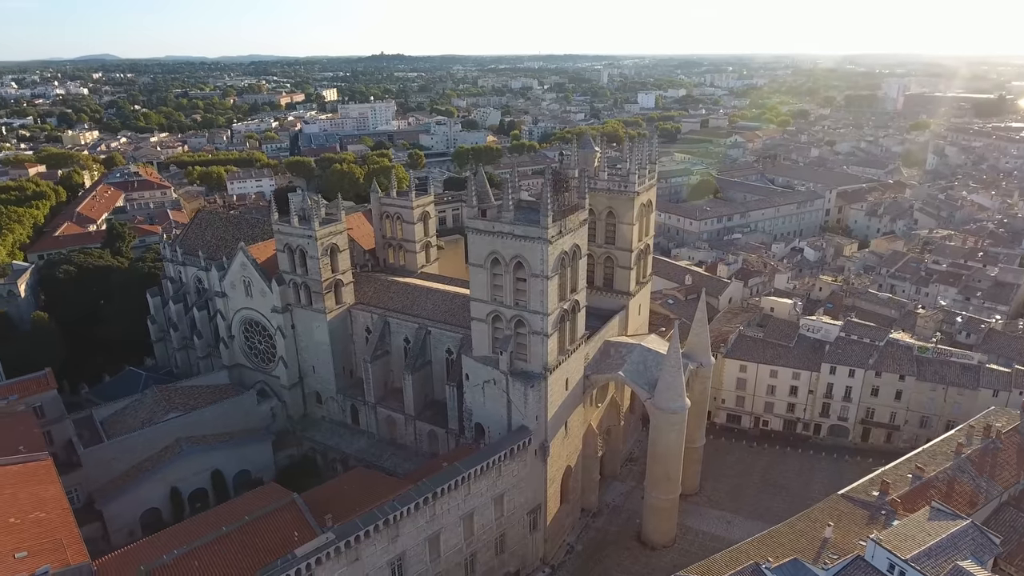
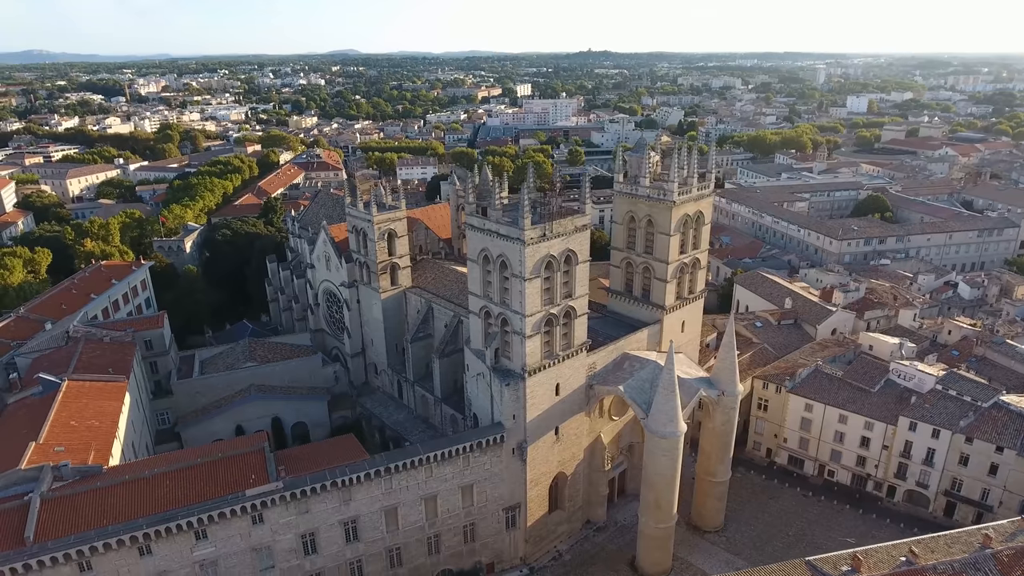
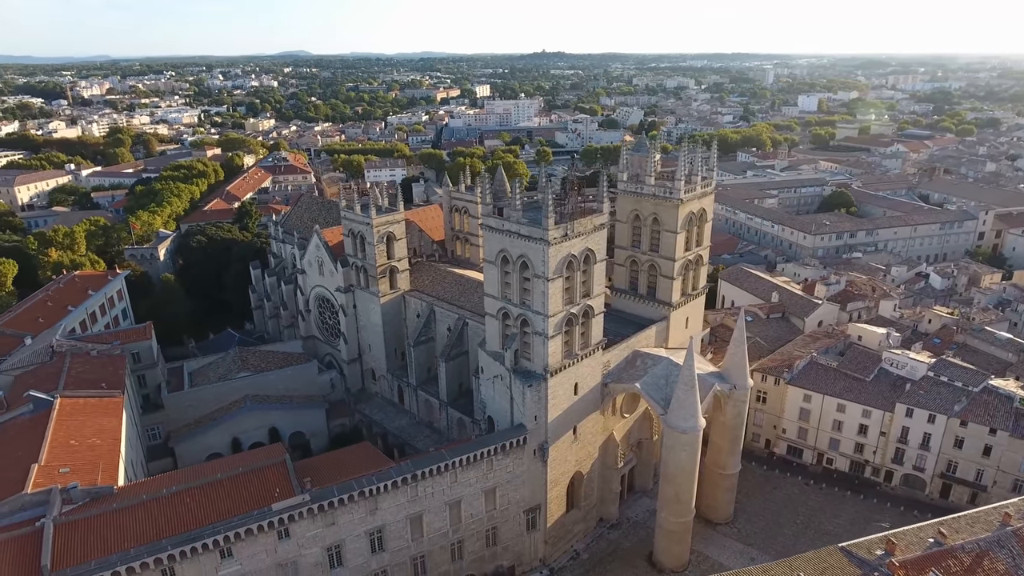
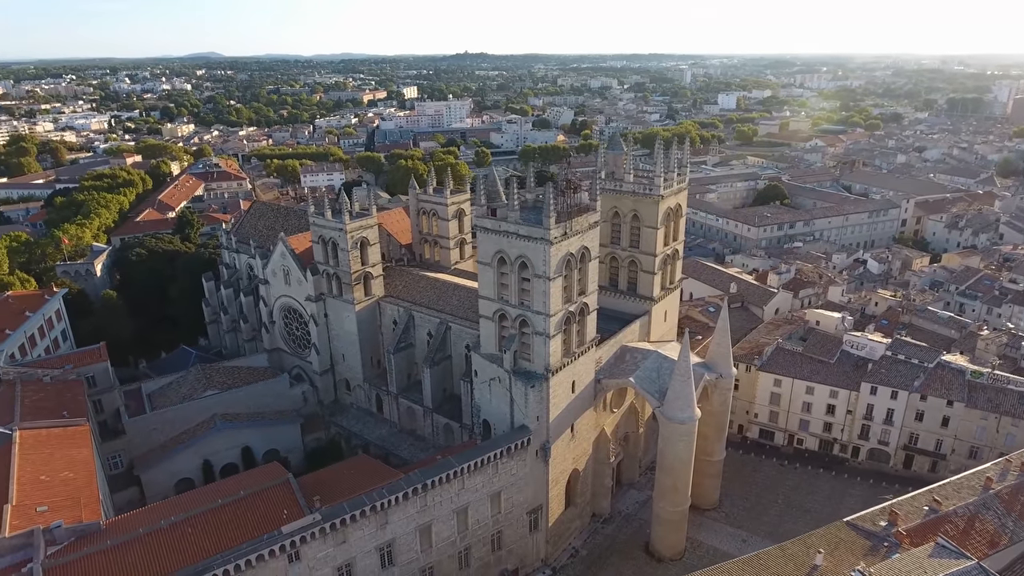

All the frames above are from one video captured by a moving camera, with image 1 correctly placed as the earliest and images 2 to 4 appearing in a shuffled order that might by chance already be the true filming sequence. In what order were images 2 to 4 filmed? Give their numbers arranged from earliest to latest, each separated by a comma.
4, 3, 2
